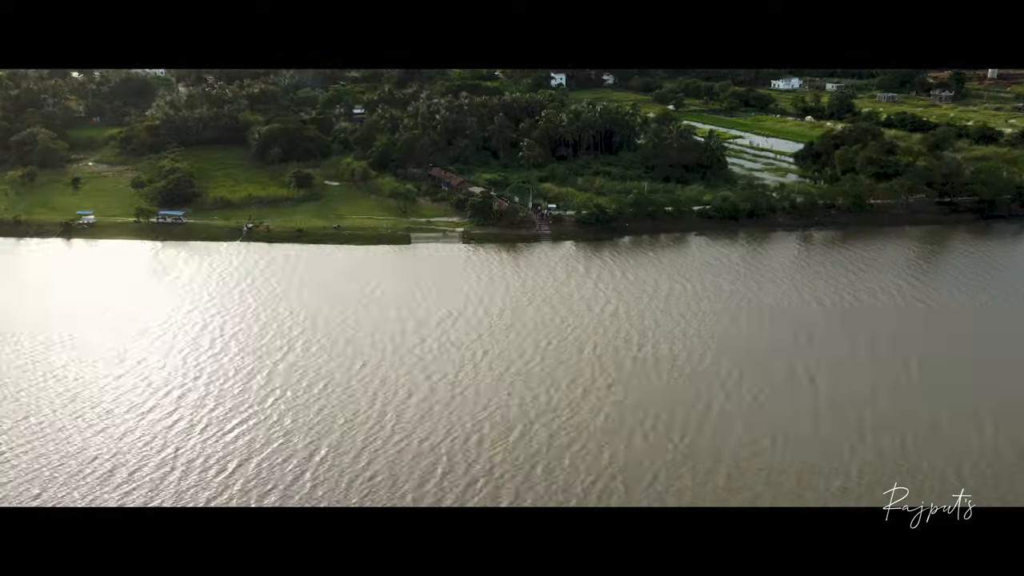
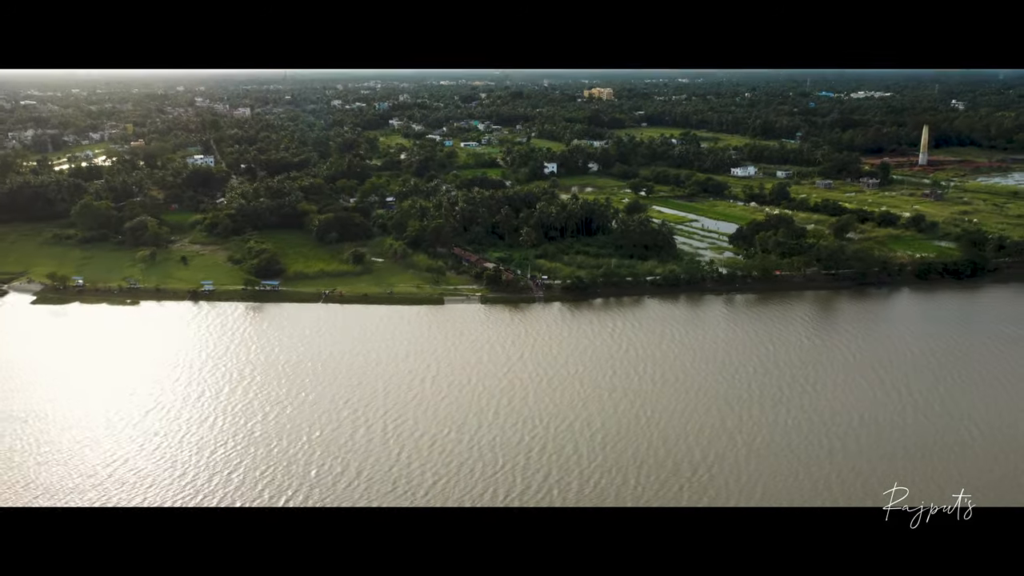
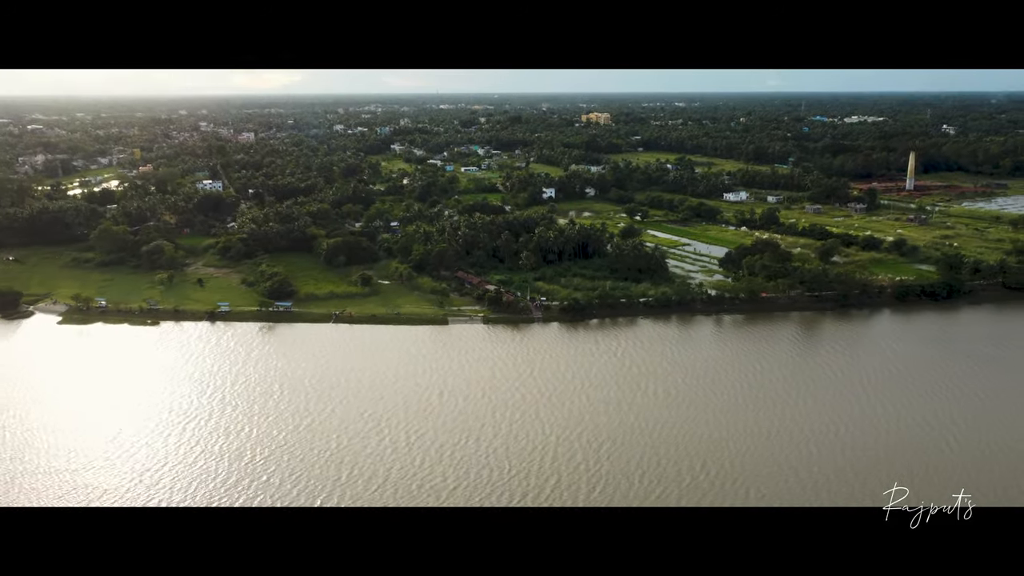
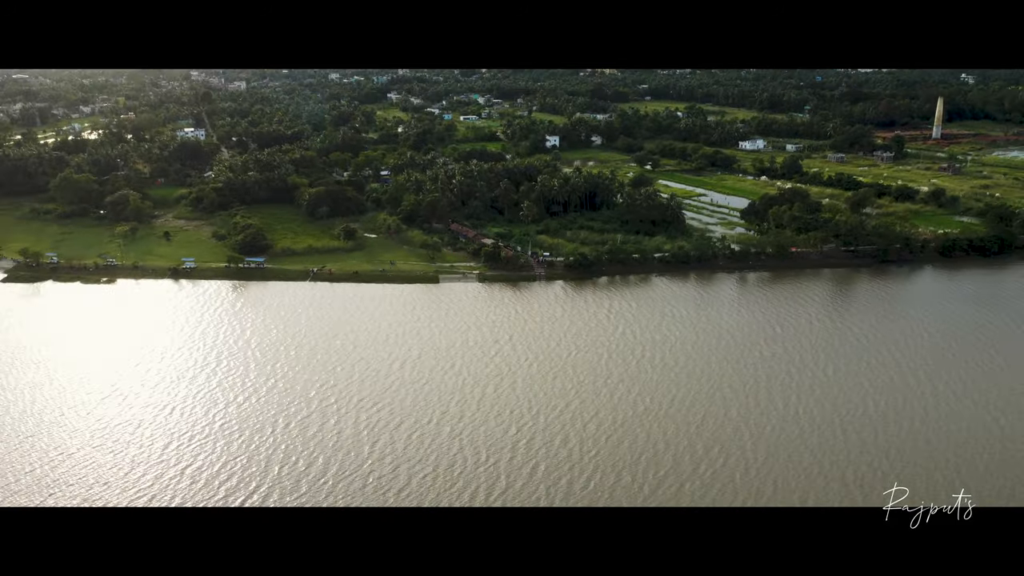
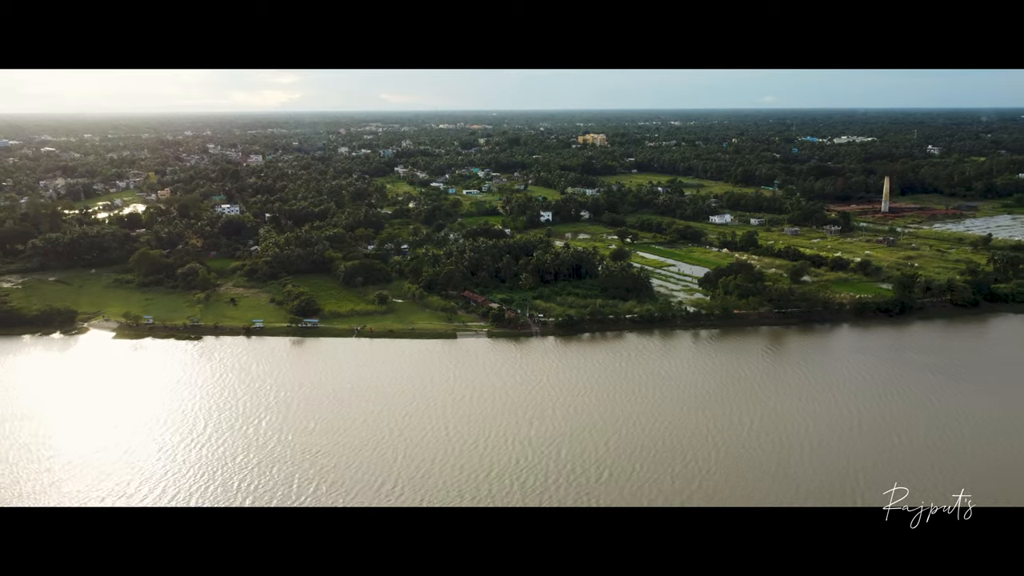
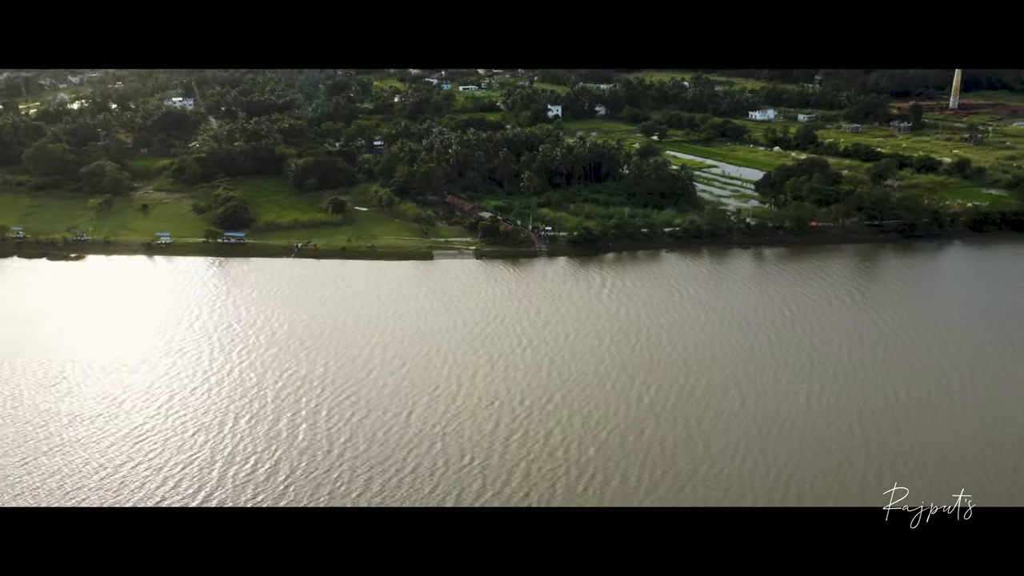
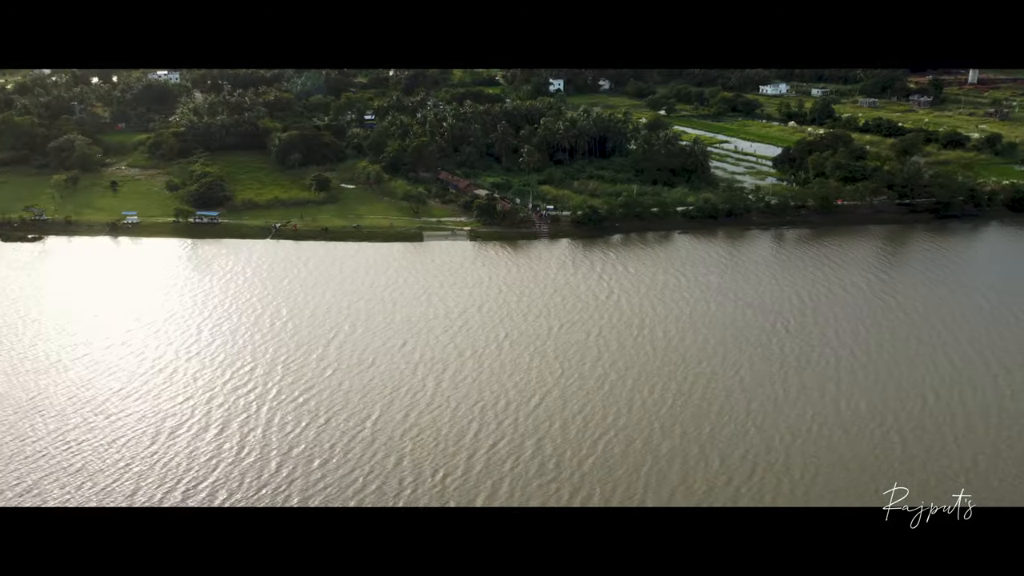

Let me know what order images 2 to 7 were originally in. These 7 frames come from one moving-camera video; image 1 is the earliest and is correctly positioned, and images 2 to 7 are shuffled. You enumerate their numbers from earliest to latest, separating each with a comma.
7, 6, 4, 2, 3, 5
